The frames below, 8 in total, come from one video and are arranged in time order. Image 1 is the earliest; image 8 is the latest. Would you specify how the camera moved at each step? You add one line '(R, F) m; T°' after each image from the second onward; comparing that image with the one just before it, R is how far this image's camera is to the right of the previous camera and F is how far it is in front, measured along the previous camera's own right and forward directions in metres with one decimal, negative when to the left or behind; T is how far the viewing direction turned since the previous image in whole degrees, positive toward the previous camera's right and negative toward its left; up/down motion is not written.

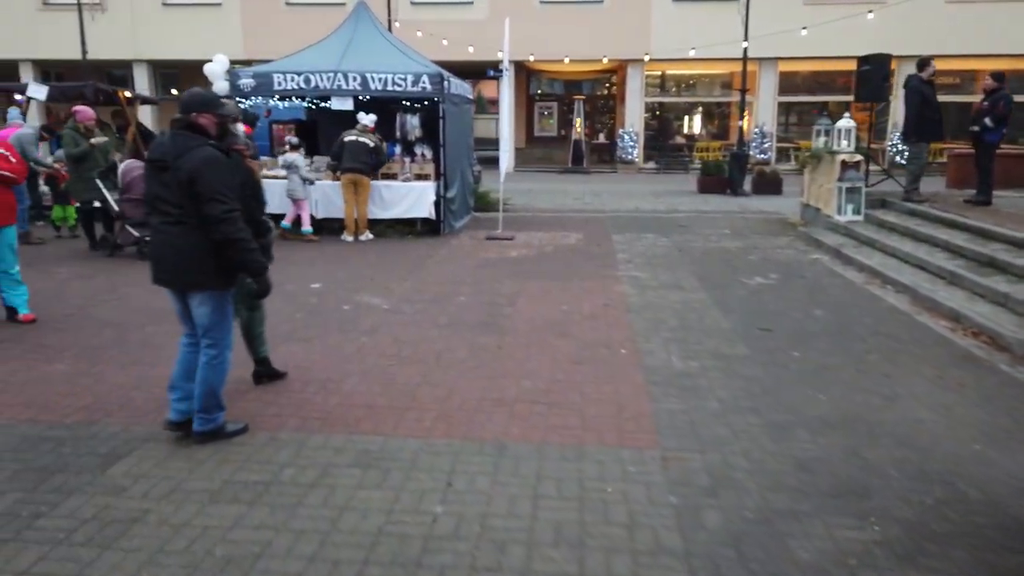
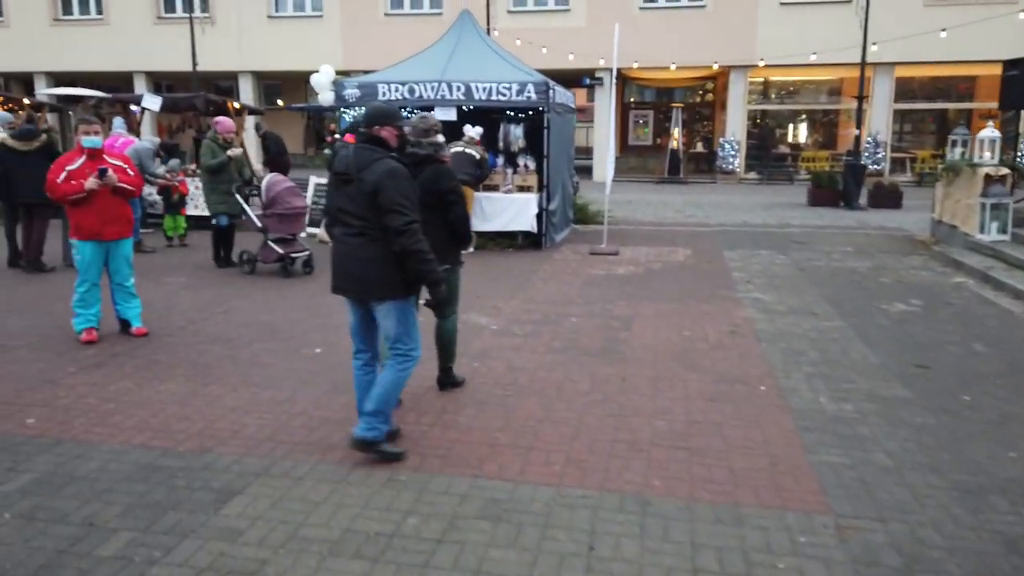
(-0.3, +0.4) m; -6°
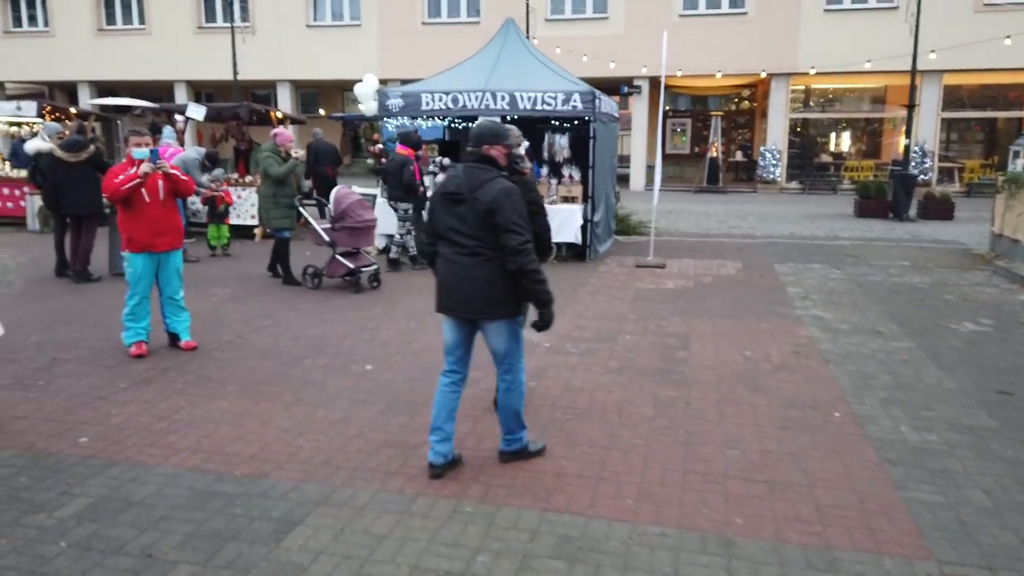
(-0.2, +0.2) m; -2°
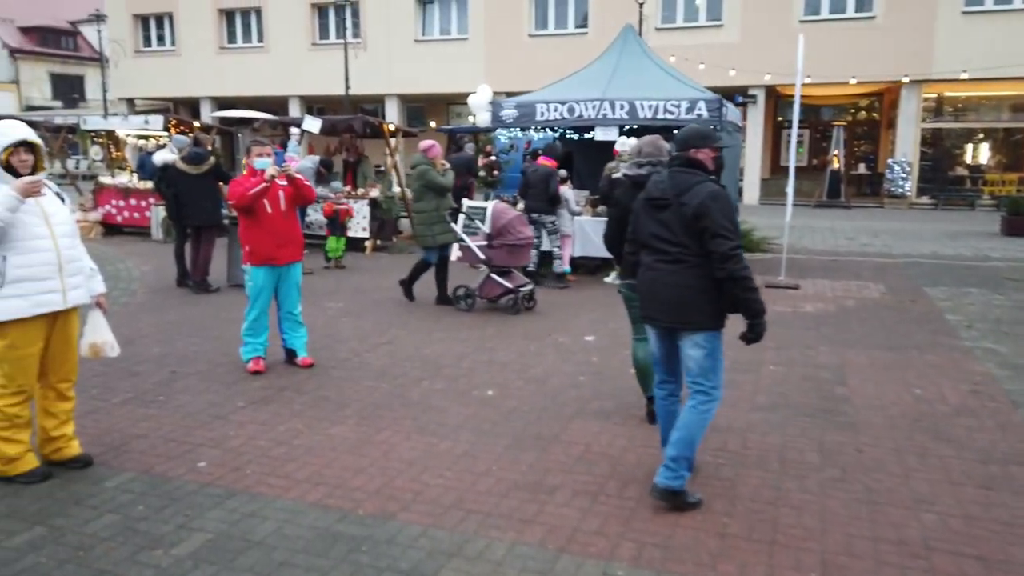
(-0.3, +0.5) m; -7°
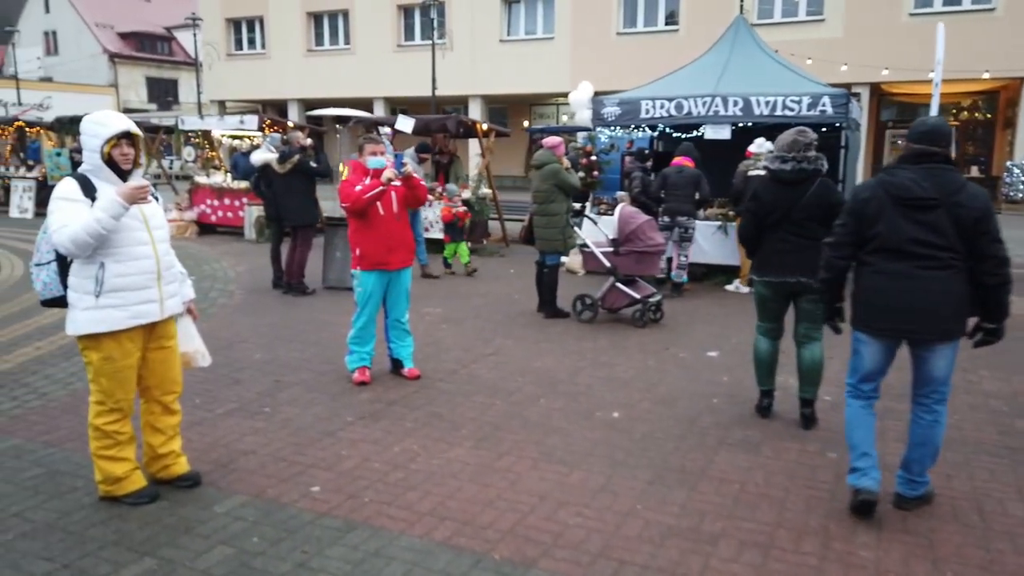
(-0.4, +0.5) m; -5°
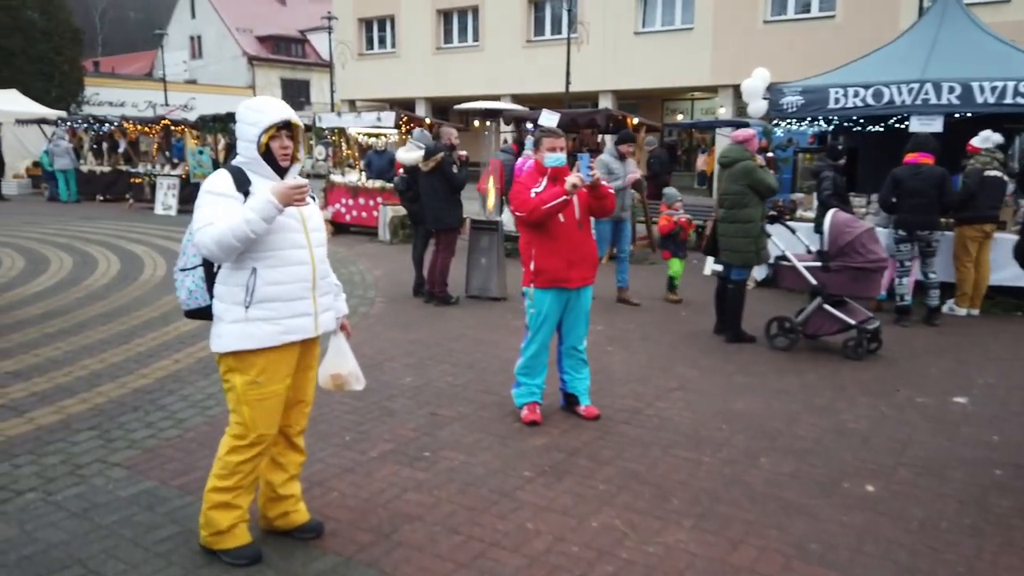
(-0.6, +1.0) m; -8°
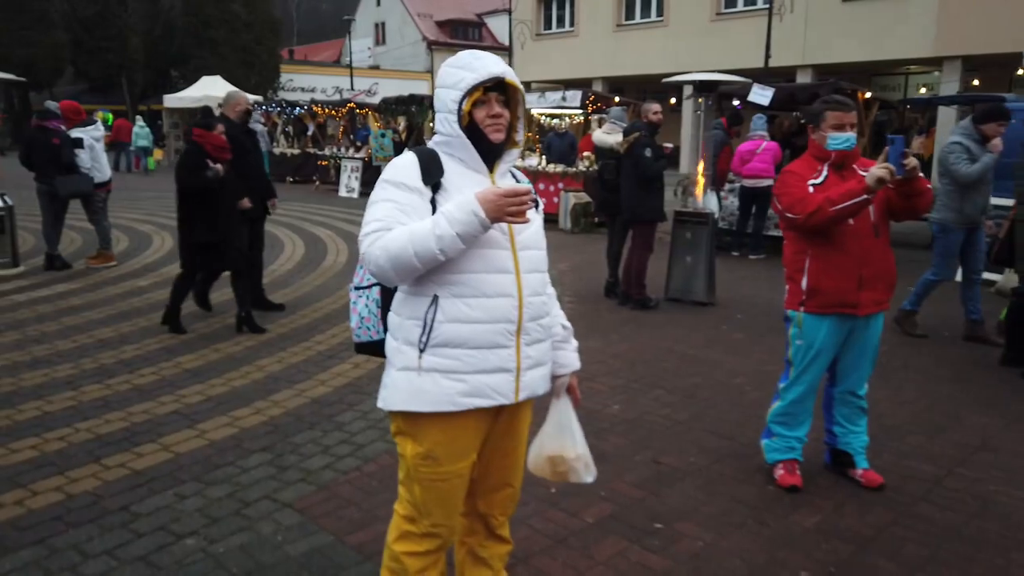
(-0.5, +1.0) m; -12°
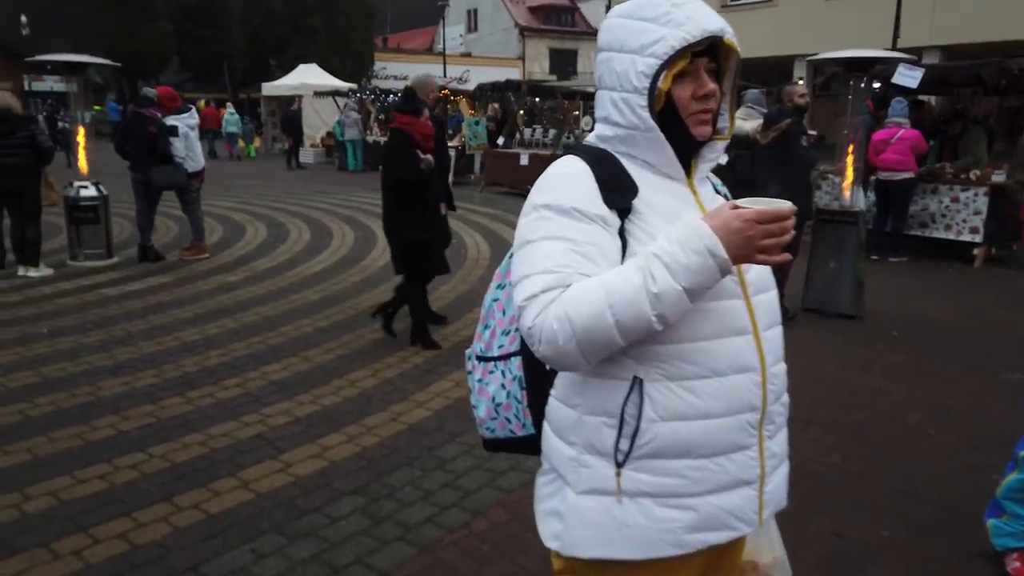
(-0.3, +0.8) m; -6°
